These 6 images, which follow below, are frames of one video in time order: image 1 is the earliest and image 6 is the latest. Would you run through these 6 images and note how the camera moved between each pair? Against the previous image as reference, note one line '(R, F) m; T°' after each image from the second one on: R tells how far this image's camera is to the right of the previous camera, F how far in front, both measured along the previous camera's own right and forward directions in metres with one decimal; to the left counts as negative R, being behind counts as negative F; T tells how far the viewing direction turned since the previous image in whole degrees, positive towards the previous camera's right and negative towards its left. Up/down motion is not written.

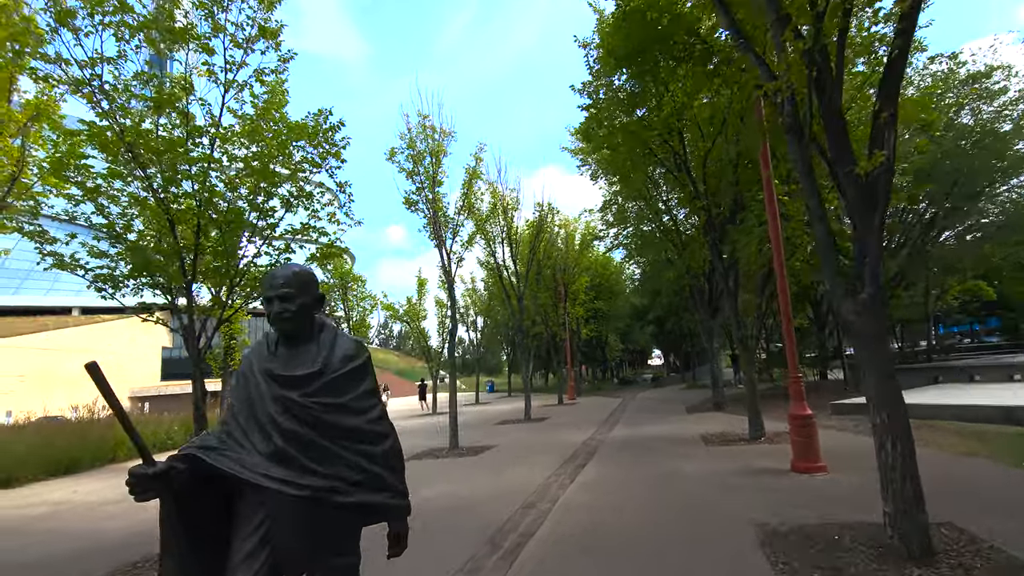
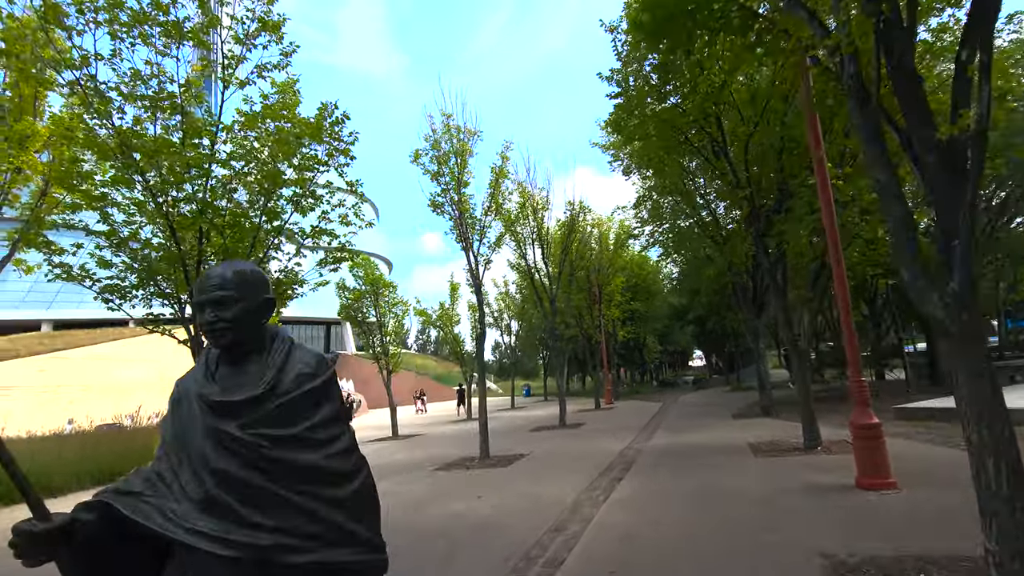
(+0.1, +0.5) m; -4°
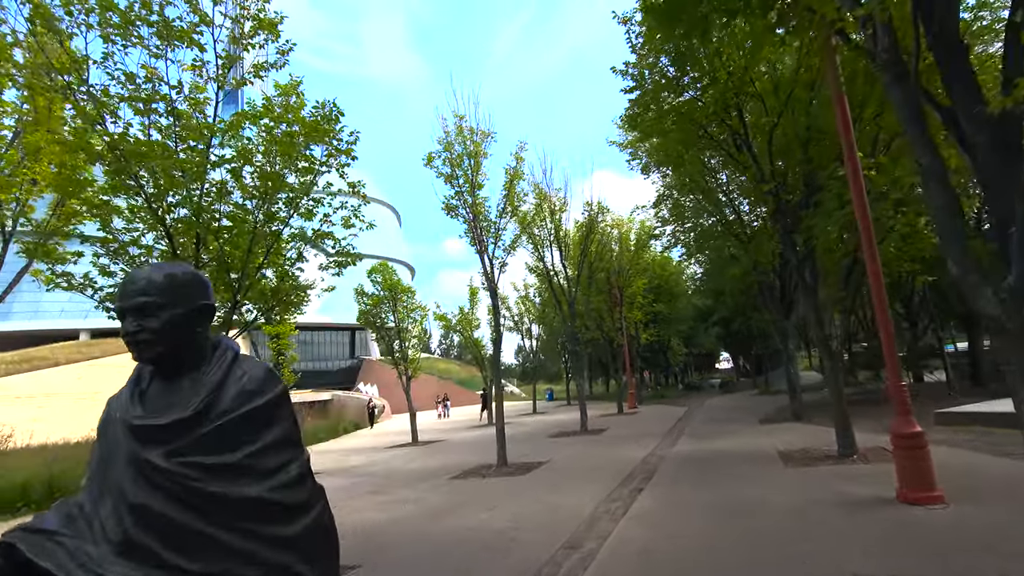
(+0.2, +0.3) m; -2°
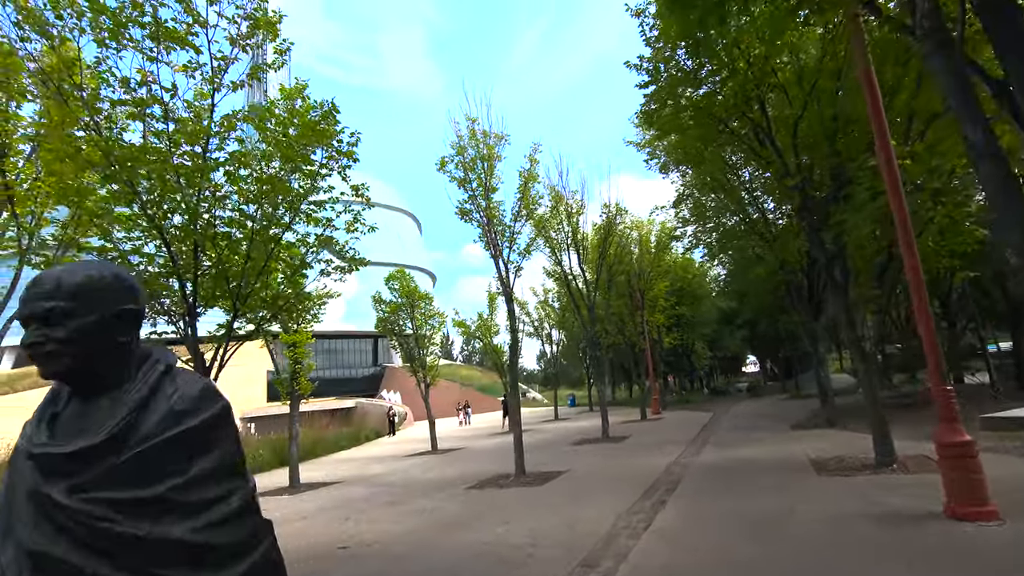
(+0.1, +0.3) m; -2°
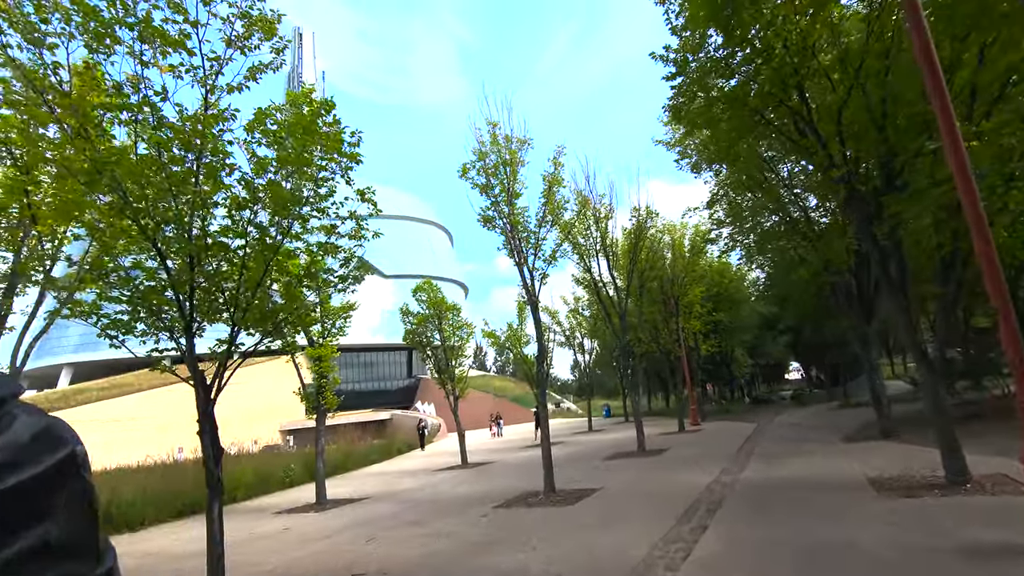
(+0.2, +0.5) m; -4°
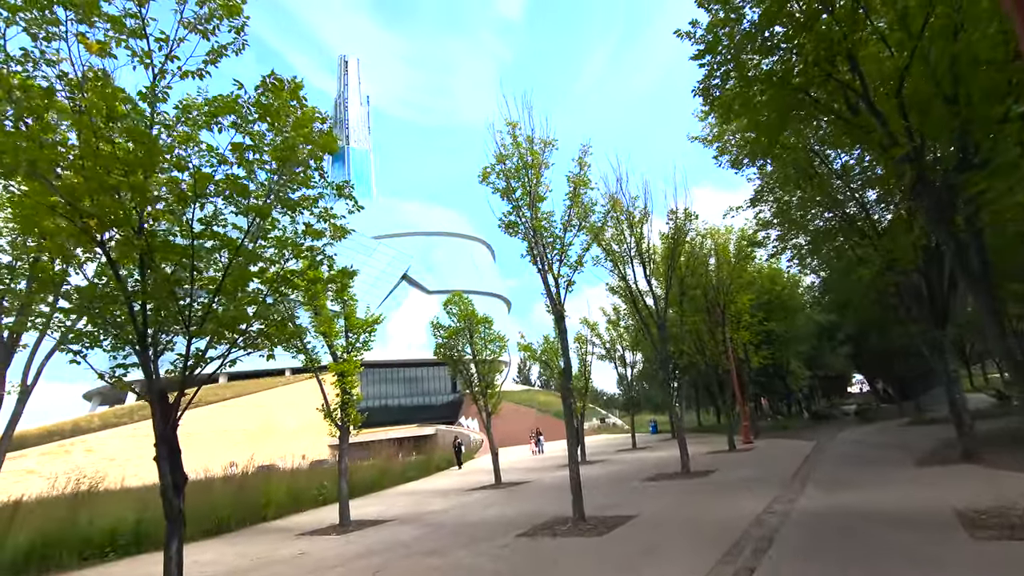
(+0.4, +0.8) m; -5°
